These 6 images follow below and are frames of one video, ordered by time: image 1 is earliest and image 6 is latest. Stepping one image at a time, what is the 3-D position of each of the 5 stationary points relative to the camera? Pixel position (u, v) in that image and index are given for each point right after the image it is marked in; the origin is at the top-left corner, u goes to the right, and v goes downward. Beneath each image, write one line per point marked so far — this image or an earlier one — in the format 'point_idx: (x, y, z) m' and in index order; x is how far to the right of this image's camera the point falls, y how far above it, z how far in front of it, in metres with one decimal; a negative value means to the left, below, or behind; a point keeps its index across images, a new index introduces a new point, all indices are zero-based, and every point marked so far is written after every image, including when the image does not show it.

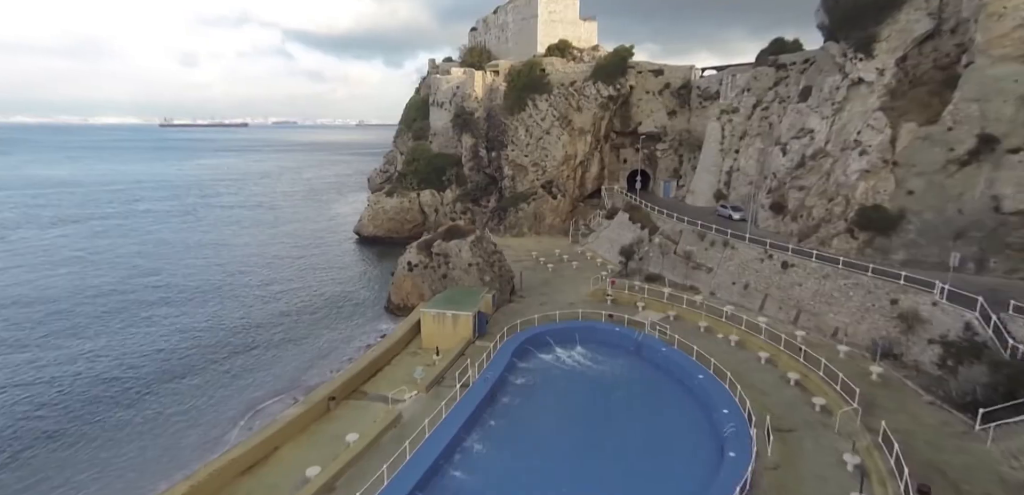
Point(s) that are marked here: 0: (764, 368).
0: (+9.4, -4.4, +18.4) m
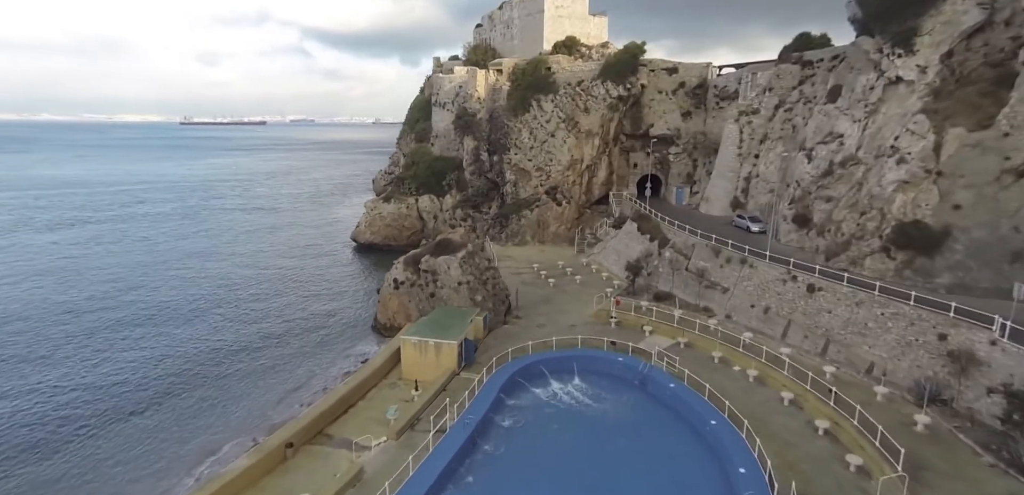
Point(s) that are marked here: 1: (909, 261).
0: (+8.9, -5.3, +16.0) m
1: (+15.0, -0.5, +18.8) m
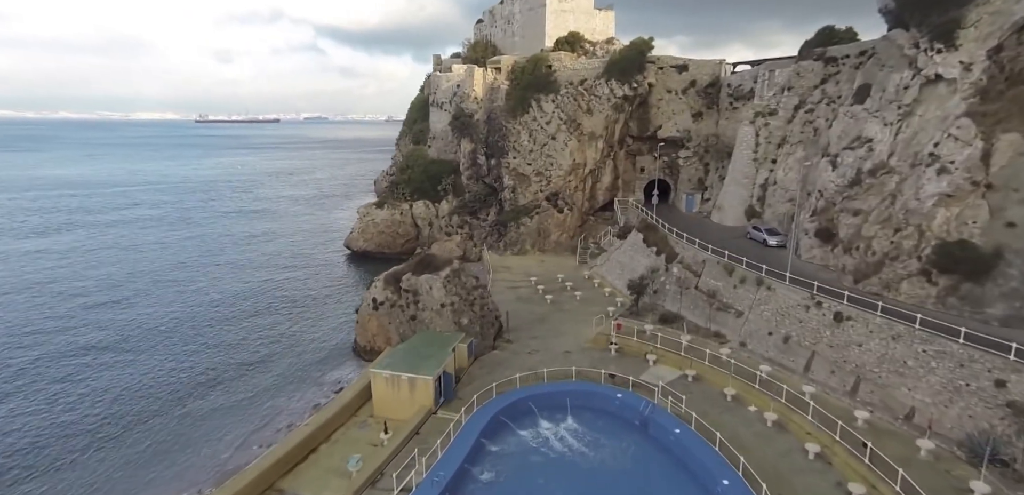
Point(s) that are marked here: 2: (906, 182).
0: (+8.3, -6.1, +13.6) m
1: (+14.5, -1.3, +16.3) m
2: (+14.8, +2.5, +18.7) m
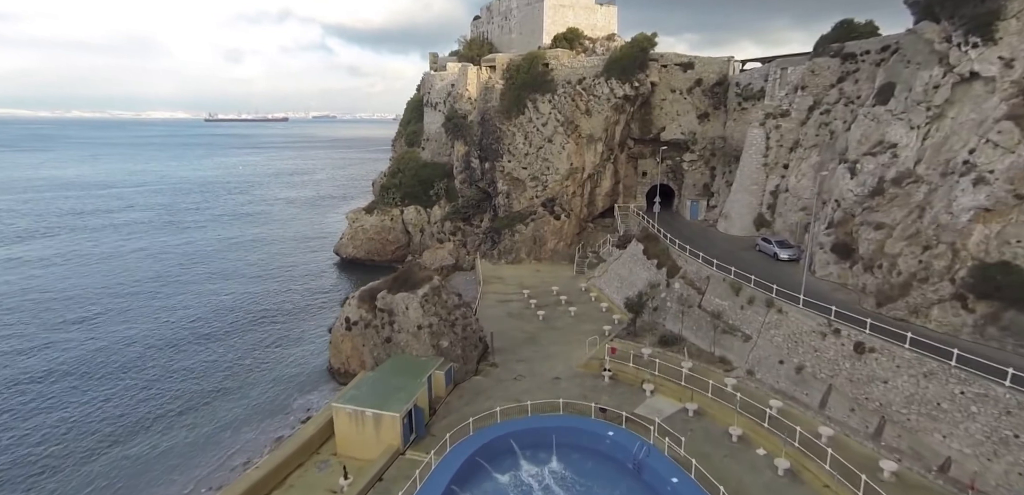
0: (+7.6, -6.7, +11.7) m
1: (+13.8, -2.0, +14.2) m
2: (+14.2, +1.8, +16.6) m
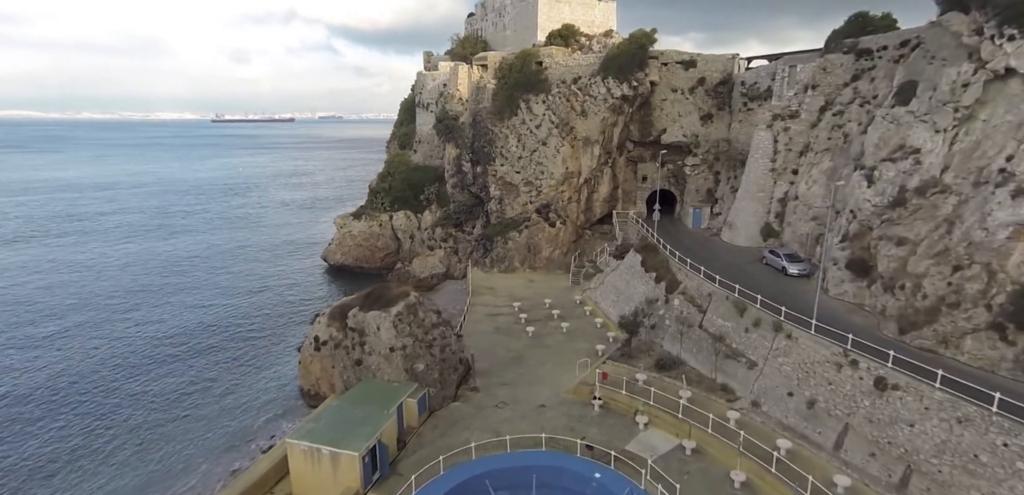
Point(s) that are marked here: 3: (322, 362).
0: (+6.8, -7.3, +9.8) m
1: (+13.0, -2.5, +12.3) m
2: (+13.5, +1.3, +14.7) m
3: (-7.2, -4.3, +18.7) m
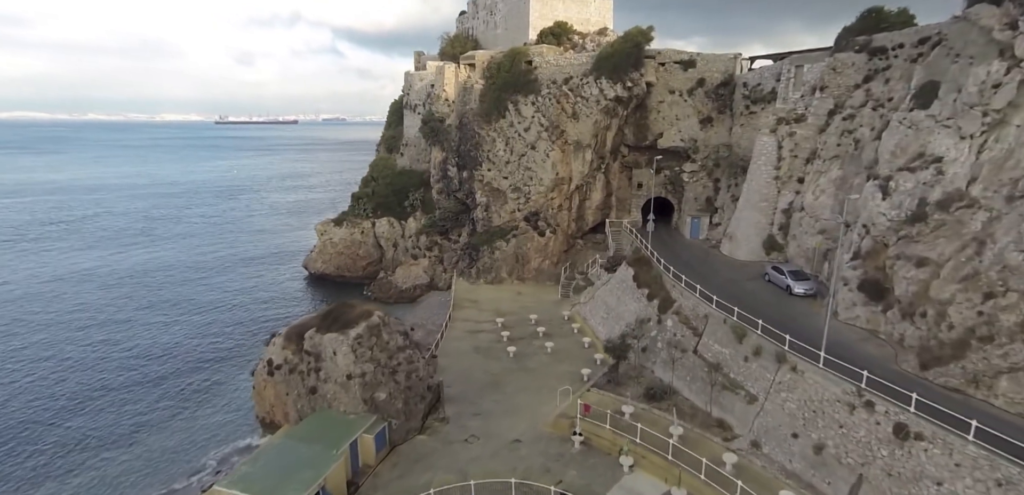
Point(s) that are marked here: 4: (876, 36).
0: (+5.8, -7.8, +8.0) m
1: (+12.1, -3.1, +10.4) m
2: (+12.6, +0.7, +12.8) m
3: (-8.1, -4.8, +16.9) m
4: (+14.6, +8.4, +19.8) m
